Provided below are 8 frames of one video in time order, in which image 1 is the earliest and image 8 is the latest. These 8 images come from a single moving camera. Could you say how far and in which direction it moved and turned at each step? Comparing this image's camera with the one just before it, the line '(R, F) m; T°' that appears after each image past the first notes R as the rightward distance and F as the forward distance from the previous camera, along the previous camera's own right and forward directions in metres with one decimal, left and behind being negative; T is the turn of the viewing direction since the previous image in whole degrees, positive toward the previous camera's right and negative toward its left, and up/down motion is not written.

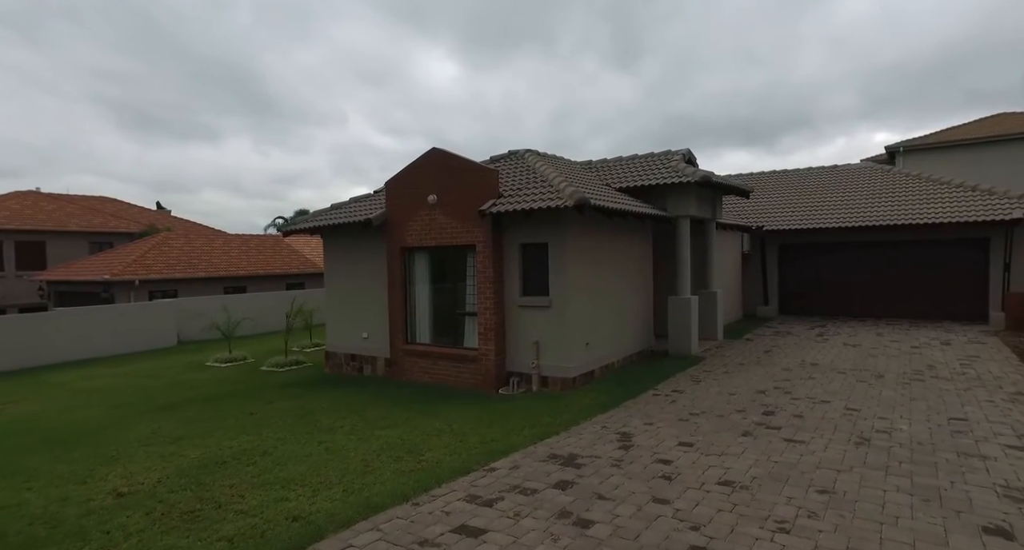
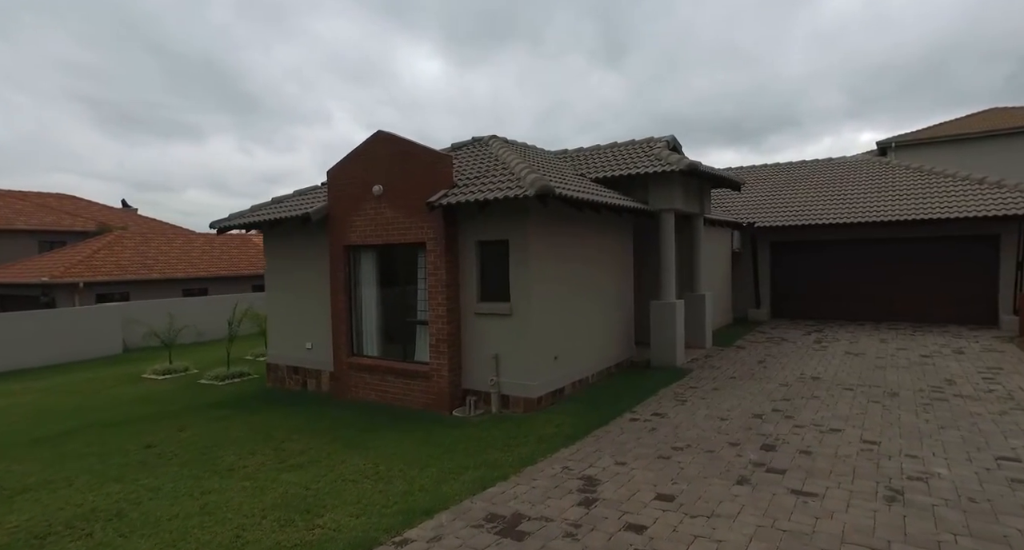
(+0.5, +1.5) m; +1°
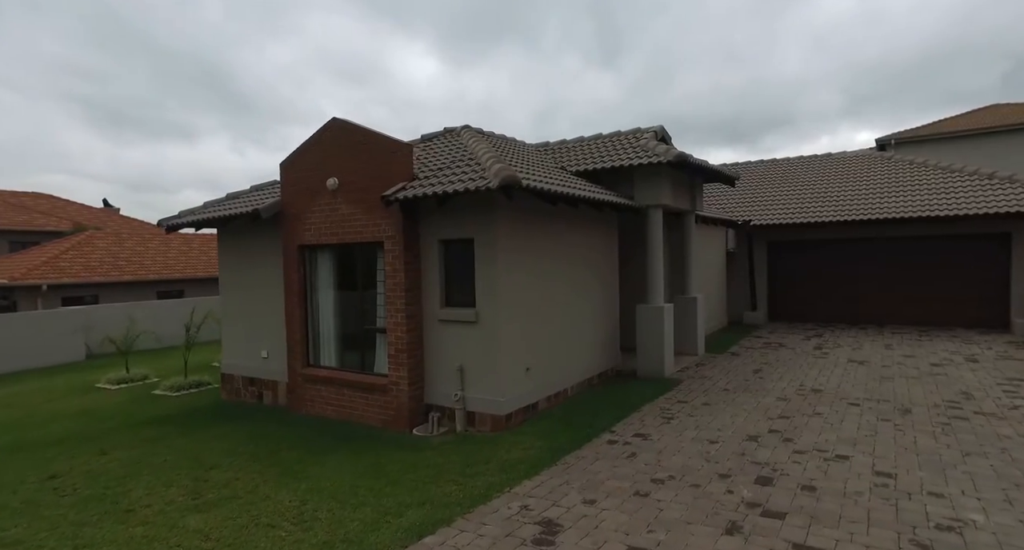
(+0.4, +1.0) m; 0°
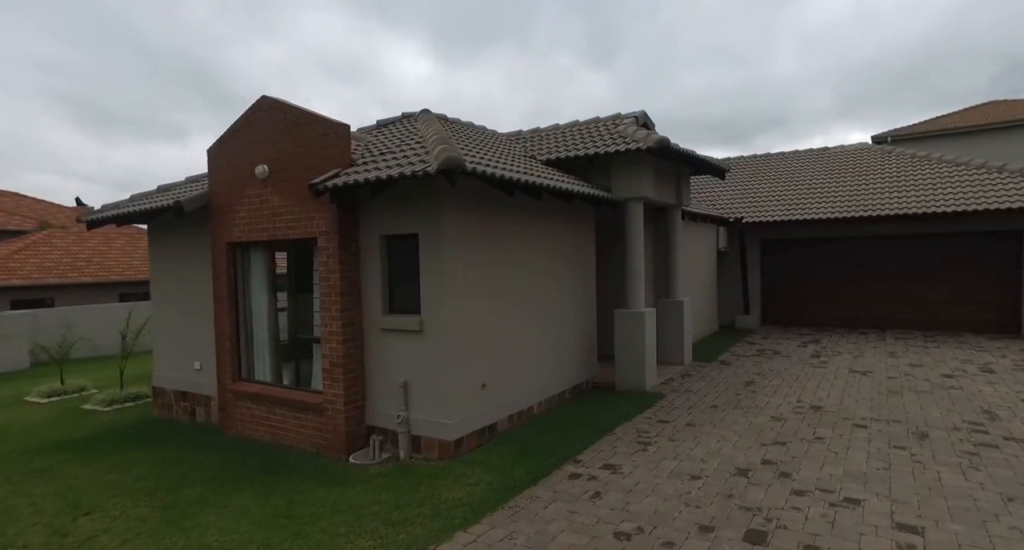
(+0.5, +1.1) m; +1°
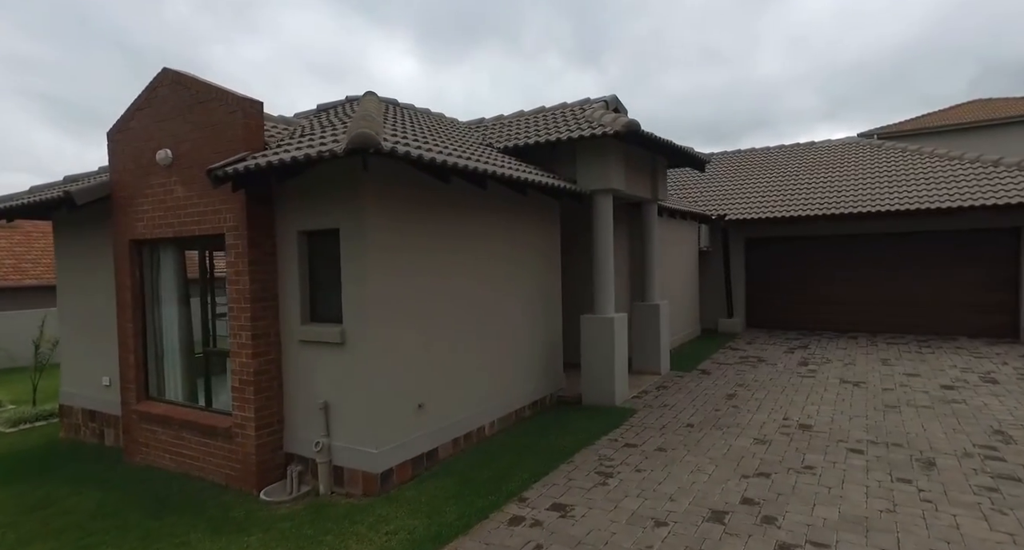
(+0.5, +1.0) m; +1°
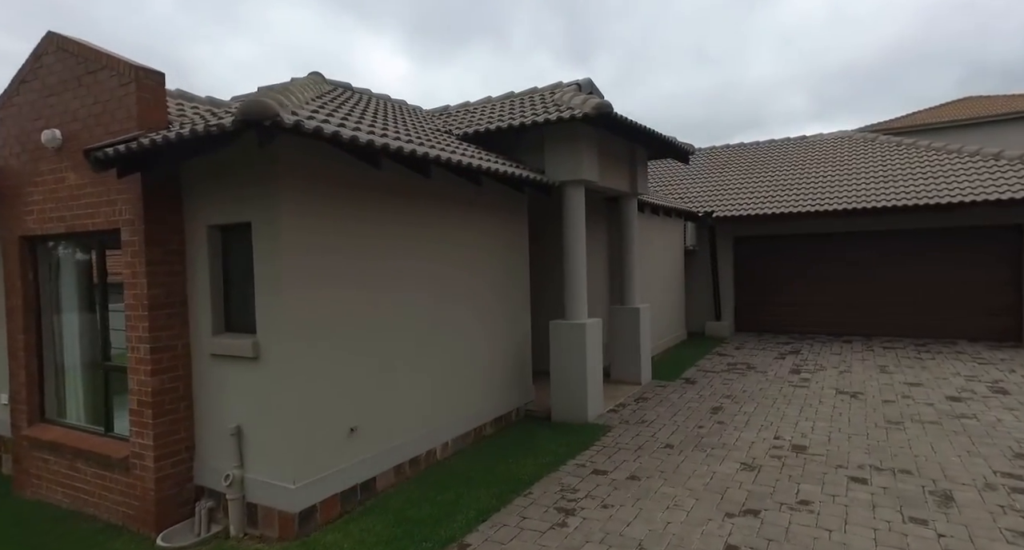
(+0.4, +0.9) m; +1°
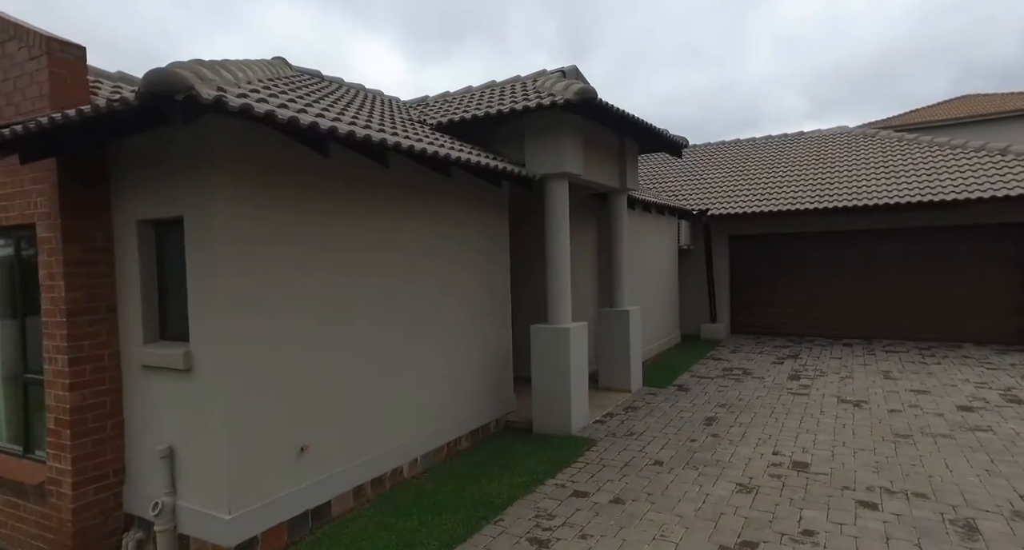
(+0.2, +0.6) m; 0°
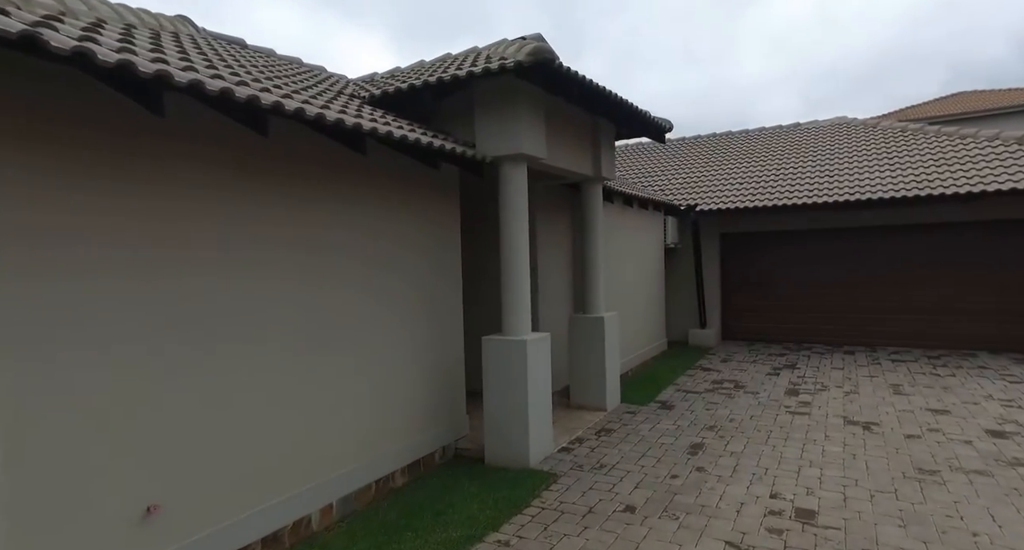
(+0.5, +1.2) m; +1°
